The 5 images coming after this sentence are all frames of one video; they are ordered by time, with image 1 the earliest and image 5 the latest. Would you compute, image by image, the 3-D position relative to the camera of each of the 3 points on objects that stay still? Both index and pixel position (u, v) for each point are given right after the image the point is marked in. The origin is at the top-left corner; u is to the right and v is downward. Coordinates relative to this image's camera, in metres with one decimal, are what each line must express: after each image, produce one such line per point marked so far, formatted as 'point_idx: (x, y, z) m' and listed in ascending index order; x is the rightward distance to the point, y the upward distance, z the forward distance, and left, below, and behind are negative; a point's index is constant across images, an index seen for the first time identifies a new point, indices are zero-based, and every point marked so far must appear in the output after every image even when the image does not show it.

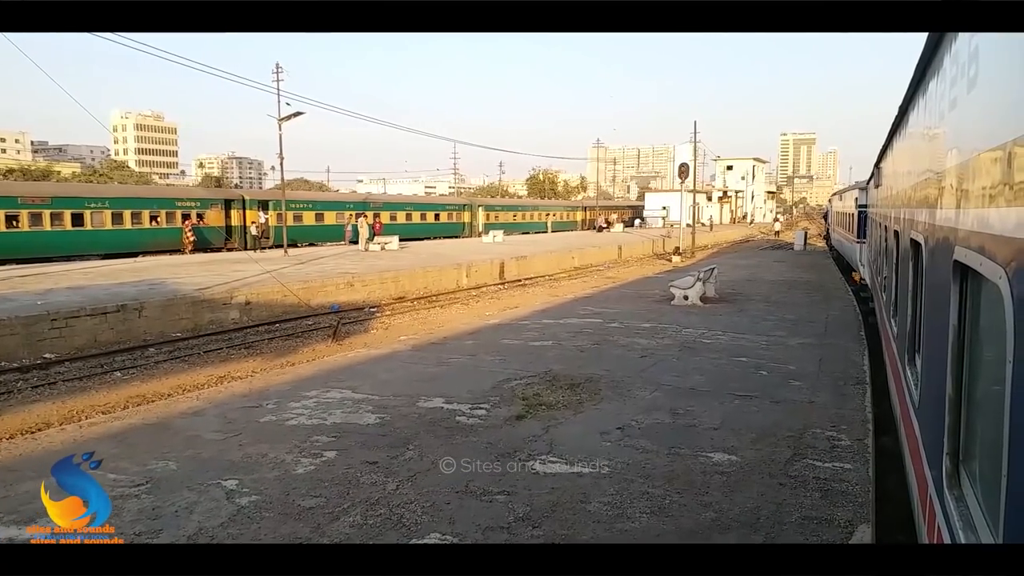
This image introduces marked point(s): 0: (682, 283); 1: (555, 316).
0: (+3.5, +0.1, +14.4) m
1: (+0.8, -0.5, +13.1) m
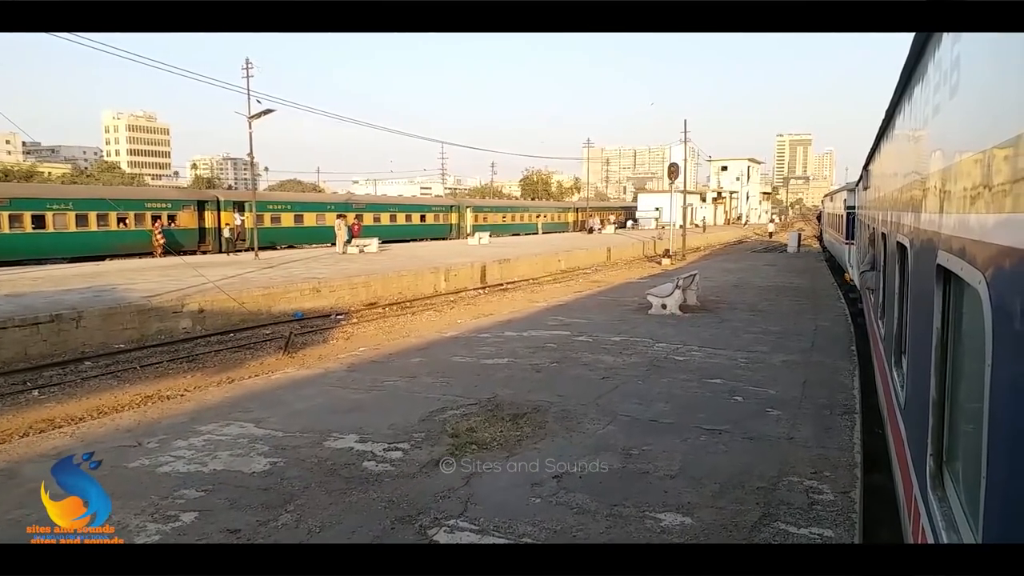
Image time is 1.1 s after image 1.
0: (+2.8, -0.1, +13.4) m
1: (+0.1, -0.7, +12.1) m
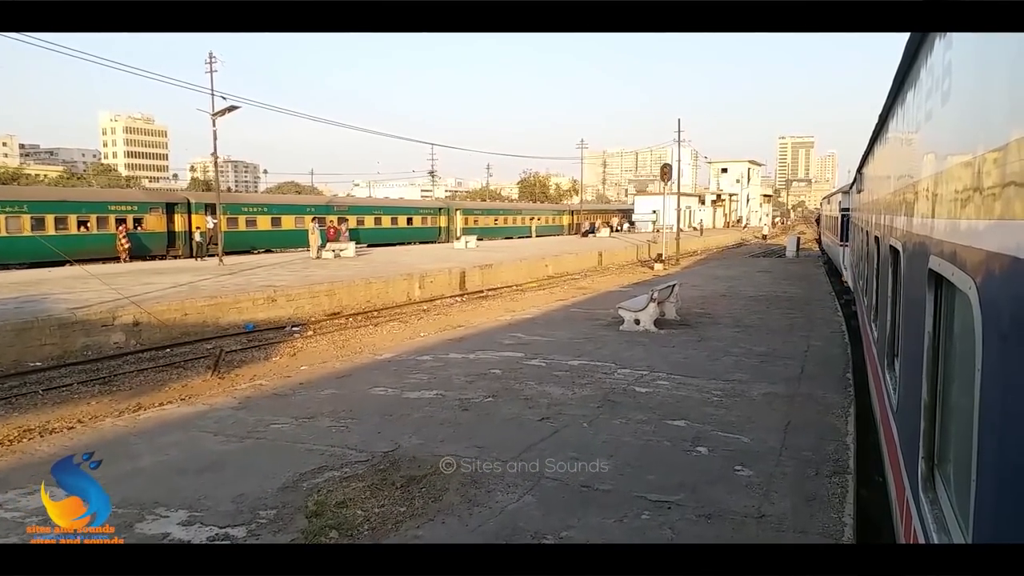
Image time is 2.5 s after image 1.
0: (+2.0, -0.3, +11.9) m
1: (-0.7, -0.9, +10.6) m
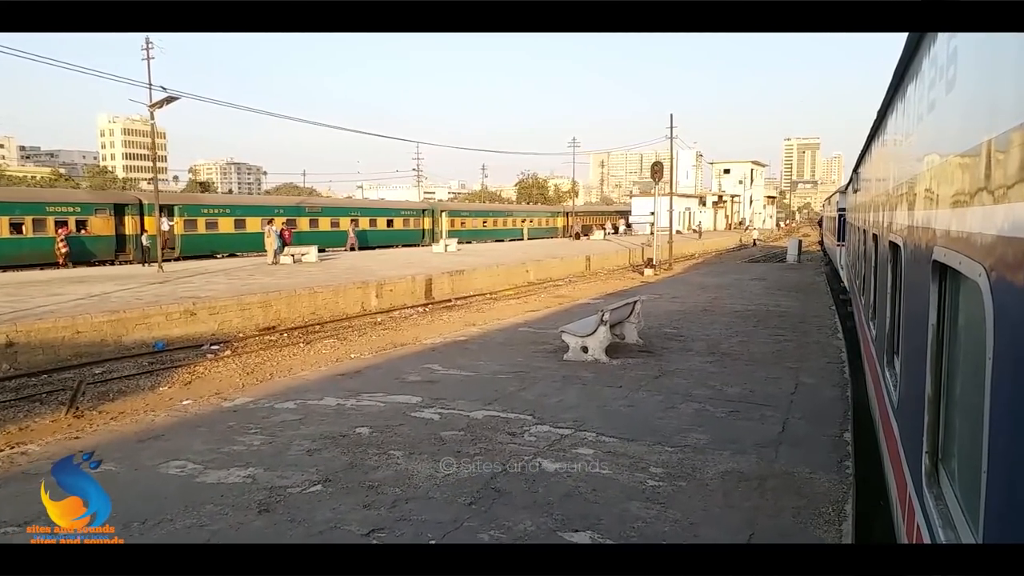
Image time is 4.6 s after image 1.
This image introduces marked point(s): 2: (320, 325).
0: (+0.9, -0.5, +9.6) m
1: (-1.8, -1.1, +8.3) m
2: (-4.9, -1.0, +18.1) m
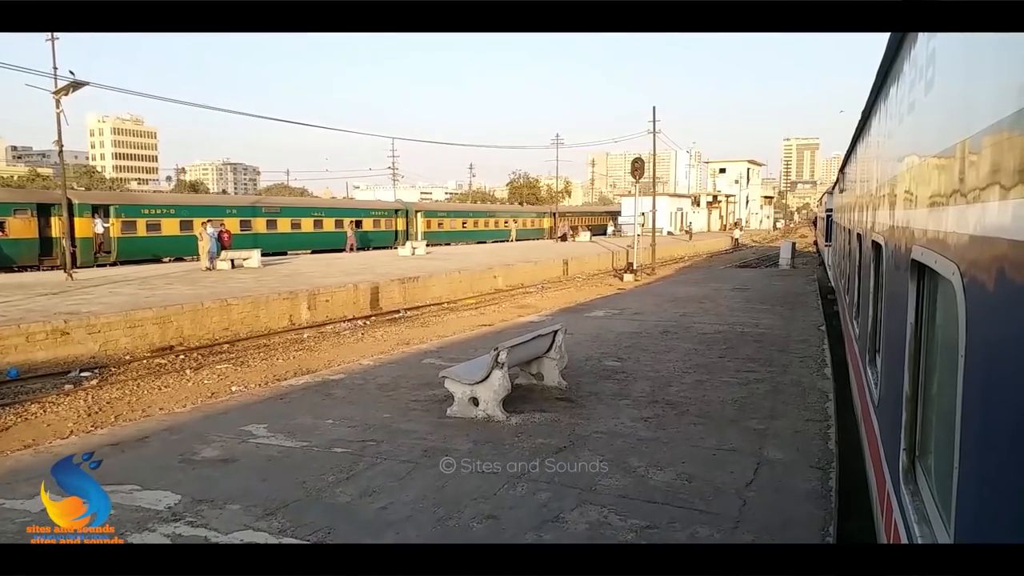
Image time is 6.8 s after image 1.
0: (-0.4, -0.8, +7.1) m
1: (-3.1, -1.4, +5.8) m
2: (-6.3, -1.3, +15.6) m
